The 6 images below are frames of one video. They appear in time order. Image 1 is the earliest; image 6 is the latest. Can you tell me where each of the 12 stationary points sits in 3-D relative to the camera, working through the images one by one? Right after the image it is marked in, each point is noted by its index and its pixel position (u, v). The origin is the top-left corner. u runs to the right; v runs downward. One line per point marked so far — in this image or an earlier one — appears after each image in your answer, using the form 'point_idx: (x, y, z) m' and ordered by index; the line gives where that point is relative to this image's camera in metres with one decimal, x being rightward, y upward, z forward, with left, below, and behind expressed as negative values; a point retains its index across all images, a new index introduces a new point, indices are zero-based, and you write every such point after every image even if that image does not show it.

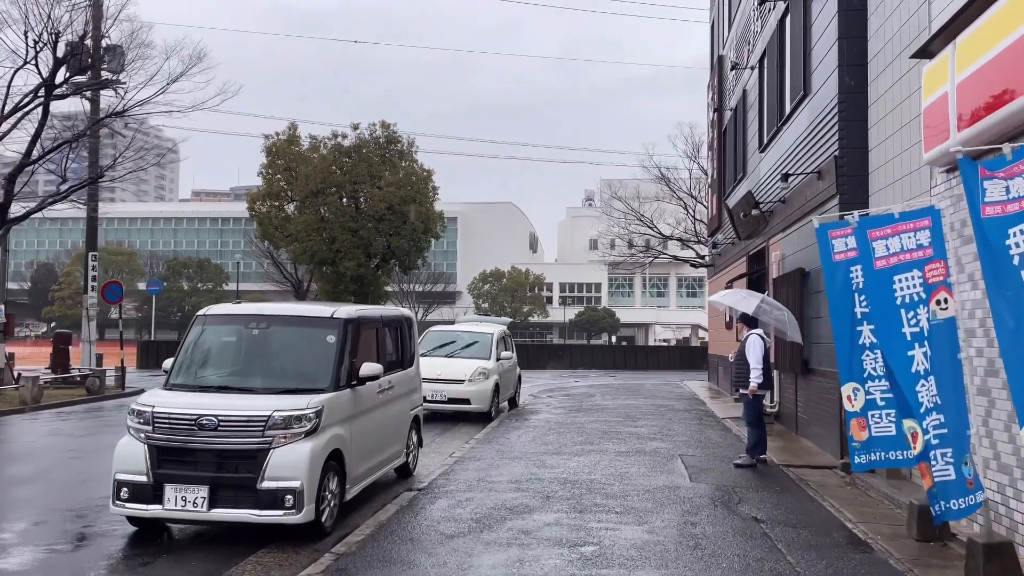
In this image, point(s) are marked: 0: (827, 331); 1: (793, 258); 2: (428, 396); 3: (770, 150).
0: (+4.2, -0.6, +11.2) m
1: (+4.5, +0.5, +13.4) m
2: (-1.5, -1.9, +14.8) m
3: (+4.6, +2.5, +15.2) m
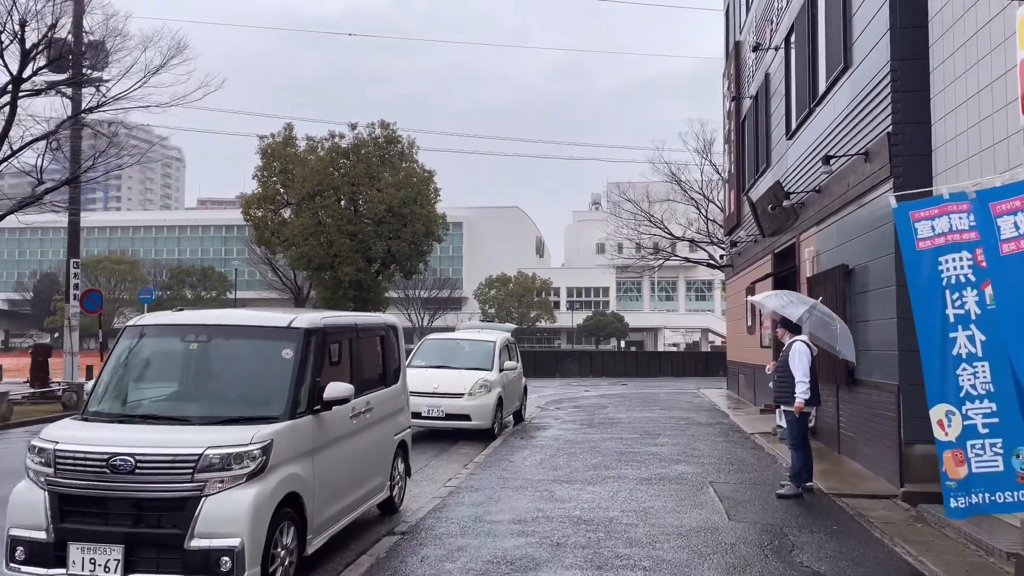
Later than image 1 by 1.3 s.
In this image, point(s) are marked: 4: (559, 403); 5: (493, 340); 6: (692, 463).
0: (+4.2, -0.6, +9.7) m
1: (+4.5, +0.5, +11.9) m
2: (-1.4, -2.0, +13.4) m
3: (+4.7, +2.5, +13.7) m
4: (+1.1, -2.7, +19.9) m
5: (-0.4, -0.9, +15.3) m
6: (+2.2, -2.2, +10.4) m
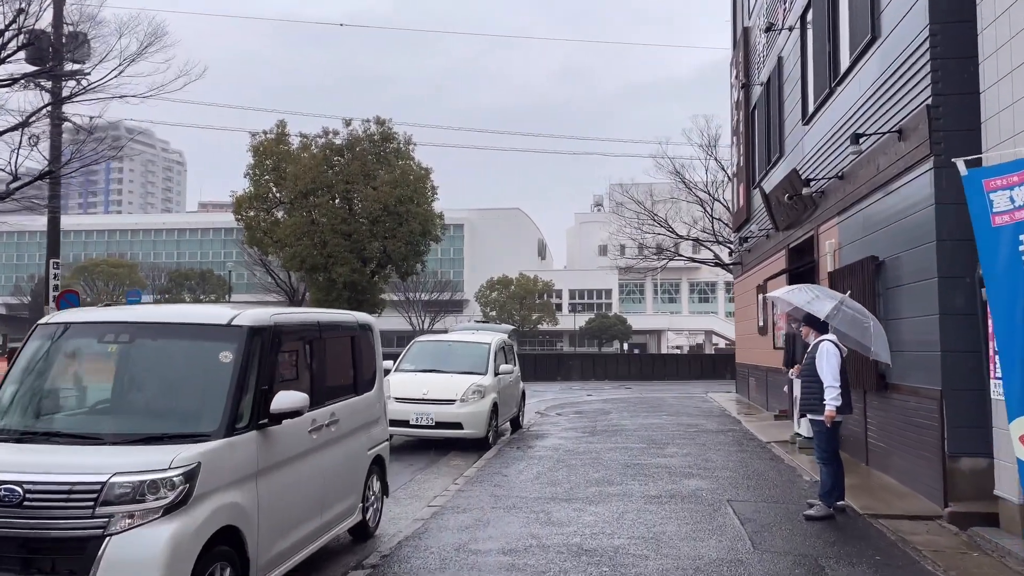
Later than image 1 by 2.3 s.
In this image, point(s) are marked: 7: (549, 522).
0: (+4.1, -0.5, +8.7) m
1: (+4.4, +0.5, +10.8) m
2: (-1.5, -1.9, +12.3) m
3: (+4.6, +2.5, +12.6) m
4: (+1.1, -2.7, +18.9) m
5: (-0.4, -0.9, +14.3) m
6: (+2.1, -2.1, +9.4) m
7: (+0.3, -2.0, +7.4) m
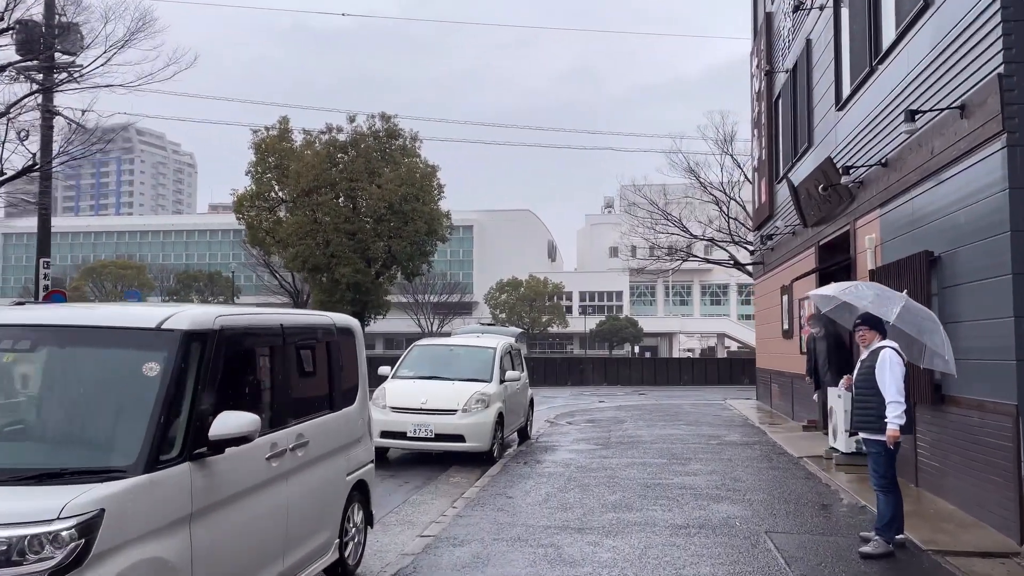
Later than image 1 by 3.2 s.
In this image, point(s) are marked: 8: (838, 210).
0: (+4.2, -0.5, +7.5) m
1: (+4.5, +0.5, +9.7) m
2: (-1.4, -1.9, +11.3) m
3: (+4.7, +2.5, +11.5) m
4: (+1.2, -2.7, +17.8) m
5: (-0.3, -0.9, +13.2) m
6: (+2.2, -2.1, +8.3) m
7: (+0.4, -2.0, +6.3) m
8: (+4.8, +1.1, +12.4) m
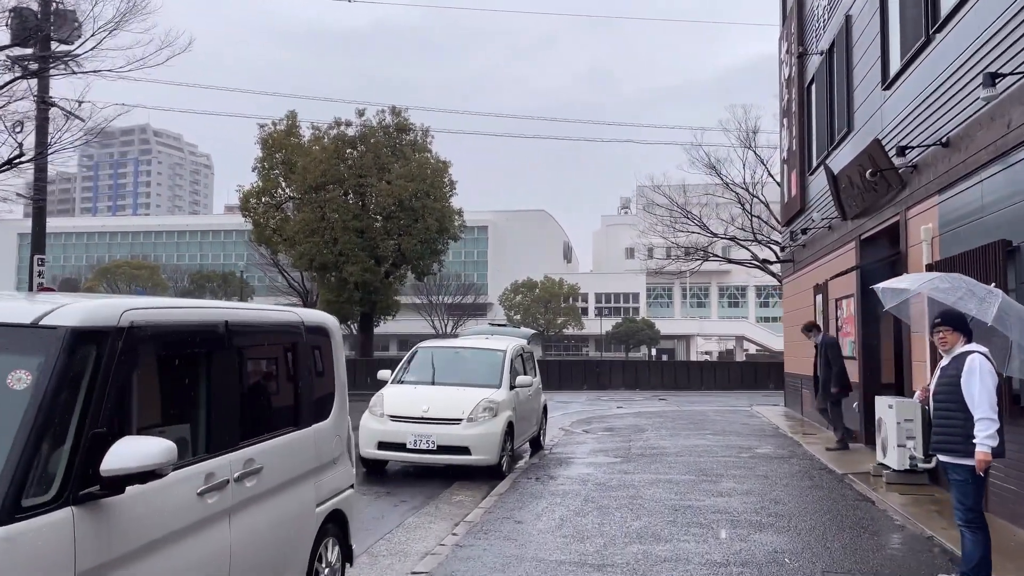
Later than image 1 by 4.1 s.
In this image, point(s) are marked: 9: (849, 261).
0: (+4.2, -0.4, +6.4) m
1: (+4.6, +0.6, +8.5) m
2: (-1.2, -1.9, +10.2) m
3: (+4.8, +2.6, +10.3) m
4: (+1.5, -2.7, +16.7) m
5: (-0.1, -0.9, +12.1) m
6: (+2.3, -2.0, +7.1) m
7: (+0.4, -2.0, +5.2) m
8: (+4.9, +1.2, +11.3) m
9: (+5.3, +0.4, +13.5) m
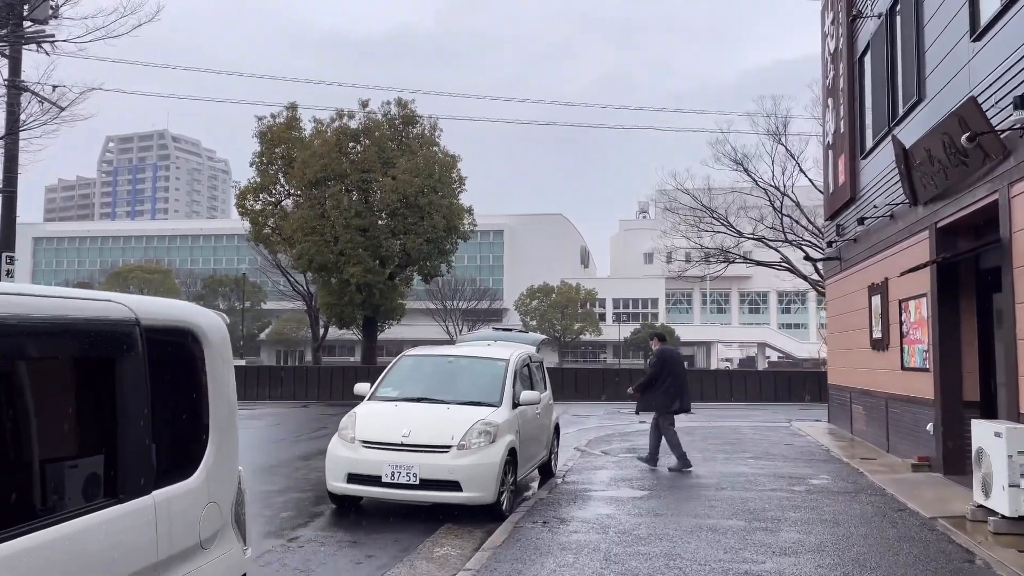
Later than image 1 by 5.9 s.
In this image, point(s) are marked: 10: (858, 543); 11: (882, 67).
0: (+4.2, -0.4, +4.2) m
1: (+4.6, +0.6, +6.4) m
2: (-1.2, -1.8, +8.2) m
3: (+4.9, +2.6, +8.2) m
4: (+1.6, -2.7, +14.6) m
5: (-0.1, -0.8, +10.1) m
6: (+2.2, -2.0, +5.0) m
7: (+0.3, -1.9, +3.1) m
8: (+5.0, +1.2, +9.1) m
9: (+5.4, +0.5, +11.3) m
10: (+2.9, -2.1, +7.1) m
11: (+5.8, +3.5, +13.2) m
